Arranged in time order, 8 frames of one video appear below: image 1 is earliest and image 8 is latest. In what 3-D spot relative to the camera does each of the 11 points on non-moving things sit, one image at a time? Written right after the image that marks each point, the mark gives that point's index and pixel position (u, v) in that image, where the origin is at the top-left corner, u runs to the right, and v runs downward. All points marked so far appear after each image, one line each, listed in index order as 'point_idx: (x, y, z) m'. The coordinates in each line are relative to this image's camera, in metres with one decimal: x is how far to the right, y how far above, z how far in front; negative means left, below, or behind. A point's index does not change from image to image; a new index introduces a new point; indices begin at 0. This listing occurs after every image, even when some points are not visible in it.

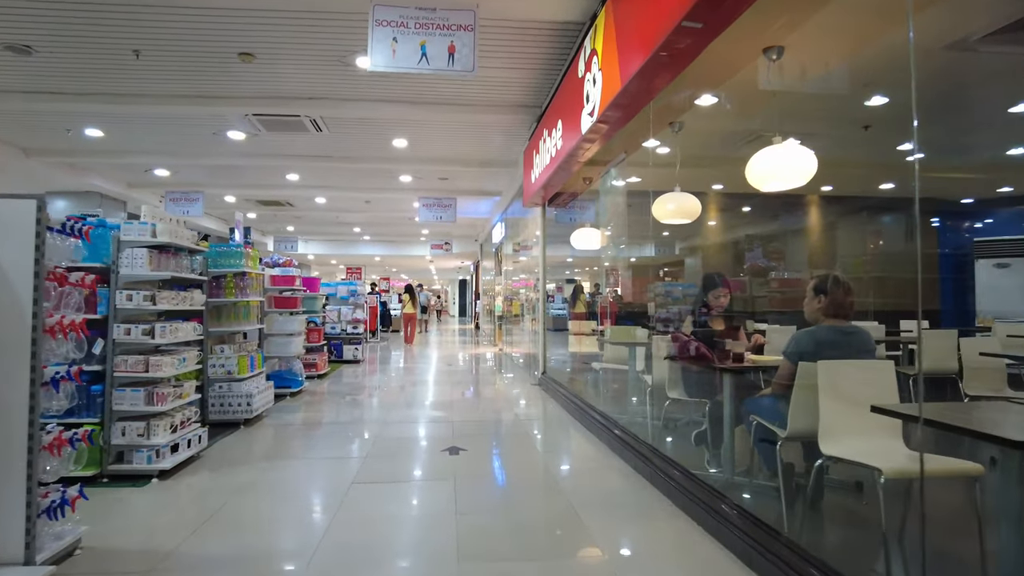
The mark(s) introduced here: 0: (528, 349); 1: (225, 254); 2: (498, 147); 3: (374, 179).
0: (+0.2, -0.8, +9.2) m
1: (-1.9, +0.2, +4.4) m
2: (-0.2, +1.5, +7.4) m
3: (-1.8, +1.5, +9.2) m
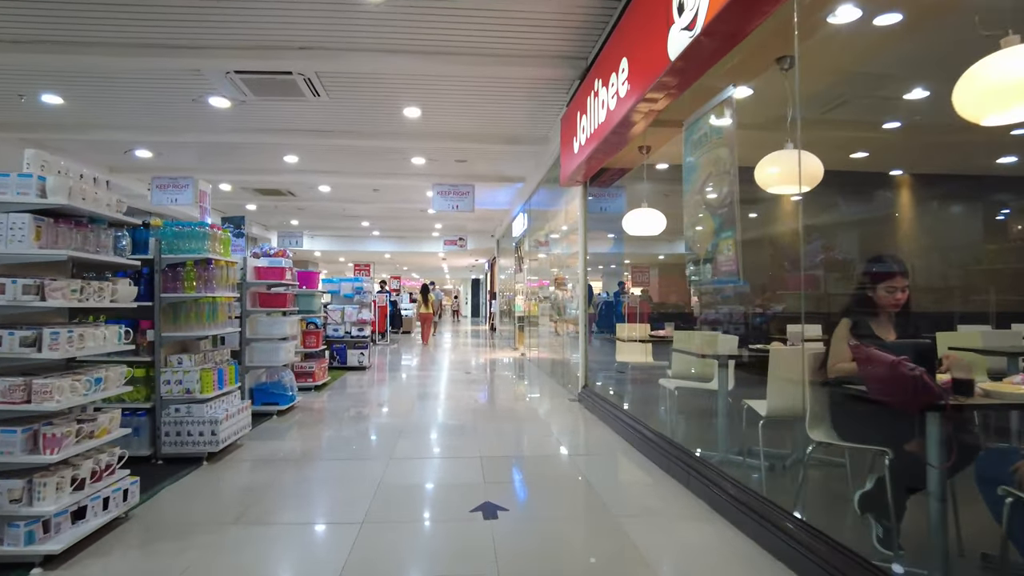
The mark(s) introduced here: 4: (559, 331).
0: (+0.5, -0.8, +8.1) m
1: (-1.6, +0.3, +3.4) m
2: (+0.1, +1.6, +6.3) m
3: (-1.5, +1.5, +8.2) m
4: (+0.5, -0.5, +7.8) m
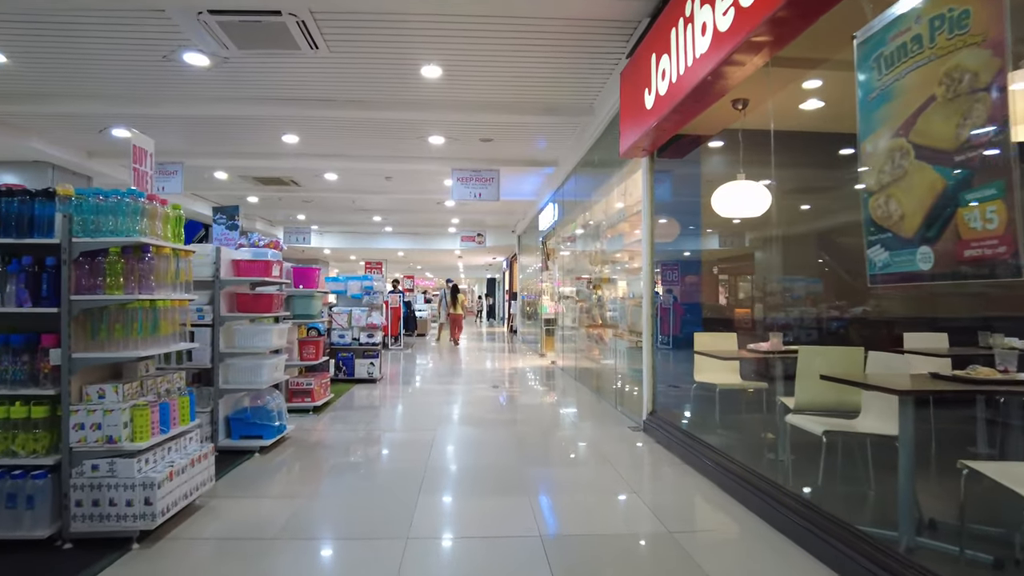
0: (+0.8, -0.8, +7.0) m
1: (-1.4, +0.3, +2.3) m
2: (+0.4, +1.6, +5.2) m
3: (-1.2, +1.5, +7.1) m
4: (+0.9, -0.5, +6.7) m
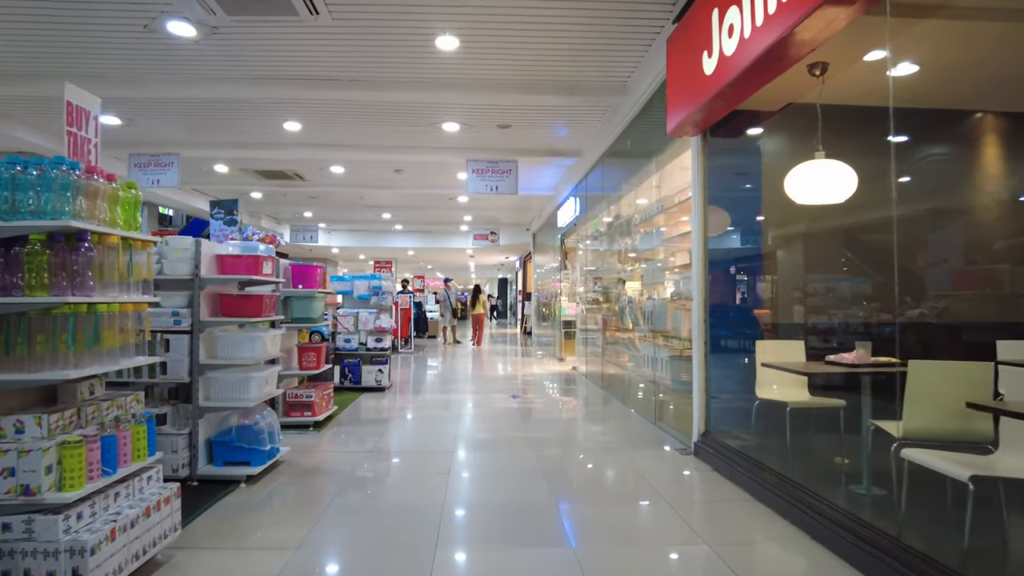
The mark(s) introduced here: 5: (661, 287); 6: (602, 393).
0: (+1.0, -0.8, +6.4) m
1: (-1.2, +0.3, +1.8) m
2: (+0.6, +1.6, +4.6) m
3: (-1.0, +1.5, +6.5) m
4: (+1.0, -0.5, +6.1) m
5: (+1.1, 0.0, +5.0) m
6: (+0.9, -1.1, +7.1) m
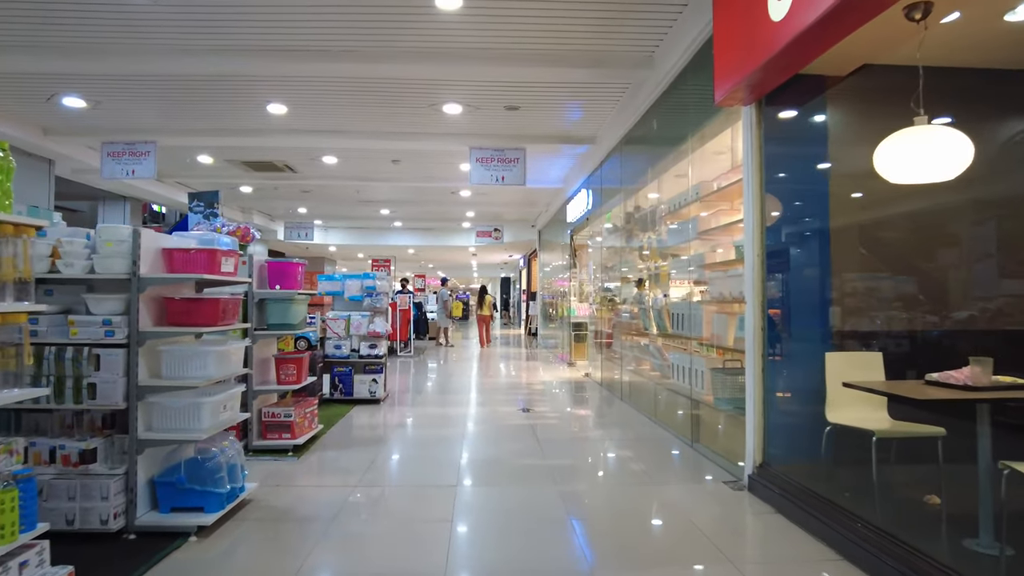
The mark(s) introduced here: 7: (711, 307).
0: (+1.1, -0.8, +5.8) m
1: (-1.2, +0.3, +1.1) m
2: (+0.7, +1.6, +4.0) m
3: (-0.9, +1.5, +5.9) m
4: (+1.1, -0.5, +5.5) m
5: (+1.2, 0.0, +4.4) m
6: (+1.0, -1.1, +6.5) m
7: (+1.2, -0.1, +4.1) m
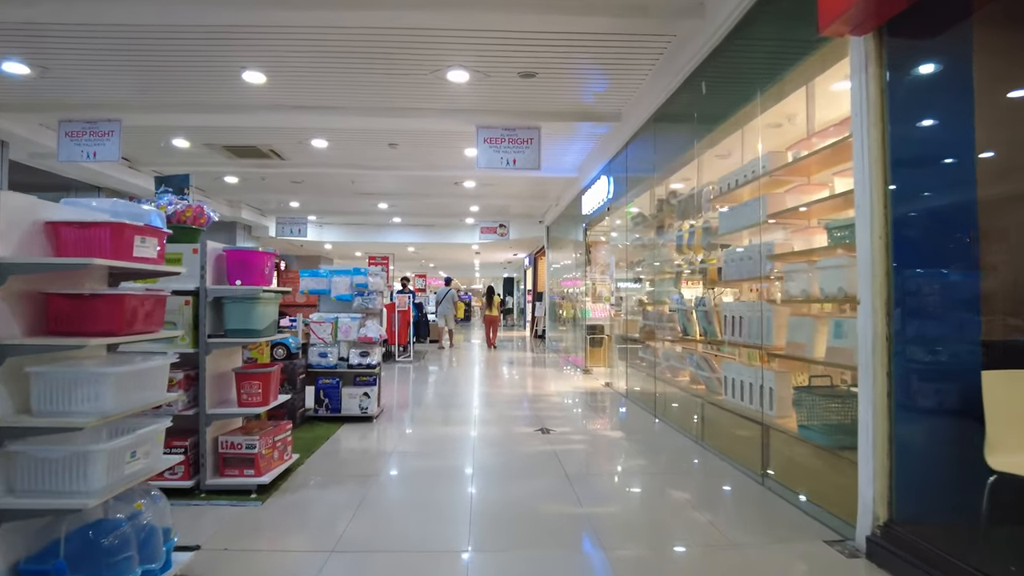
0: (+1.2, -0.8, +4.9) m
1: (-1.1, +0.3, +0.3) m
2: (+0.8, +1.6, +3.2) m
3: (-0.8, +1.5, +5.1) m
4: (+1.2, -0.5, +4.7) m
5: (+1.3, 0.0, +3.6) m
6: (+1.1, -1.1, +5.6) m
7: (+1.3, -0.1, +3.3) m
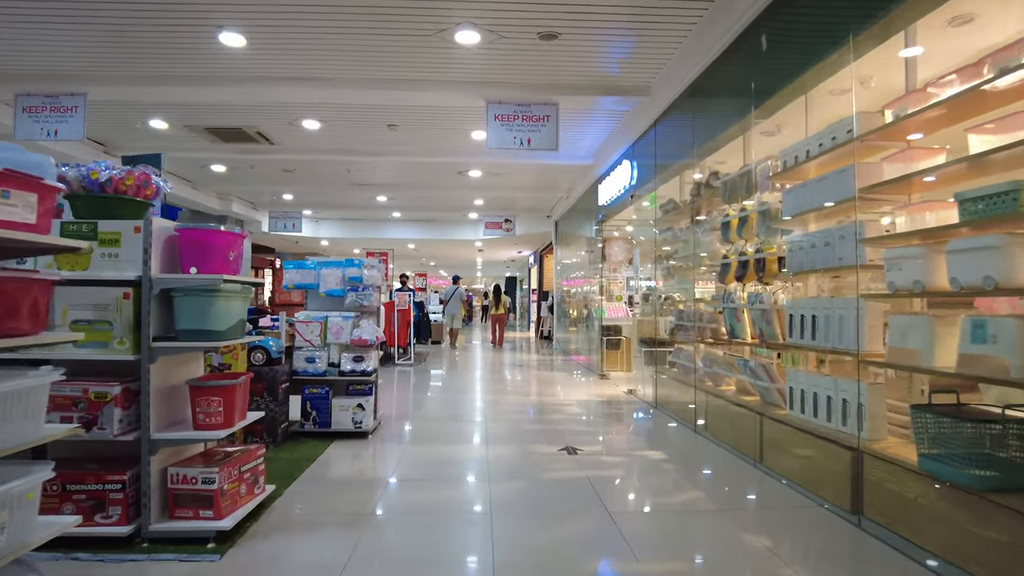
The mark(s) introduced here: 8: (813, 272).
0: (+1.3, -0.7, +4.3) m
1: (-1.0, +0.3, -0.4) m
2: (+0.9, +1.6, +2.5) m
3: (-0.7, +1.6, +4.4) m
4: (+1.3, -0.4, +4.0) m
5: (+1.4, +0.1, +2.9) m
6: (+1.2, -1.0, +5.0) m
7: (+1.4, -0.1, +2.6) m
8: (+1.4, +0.1, +3.3) m
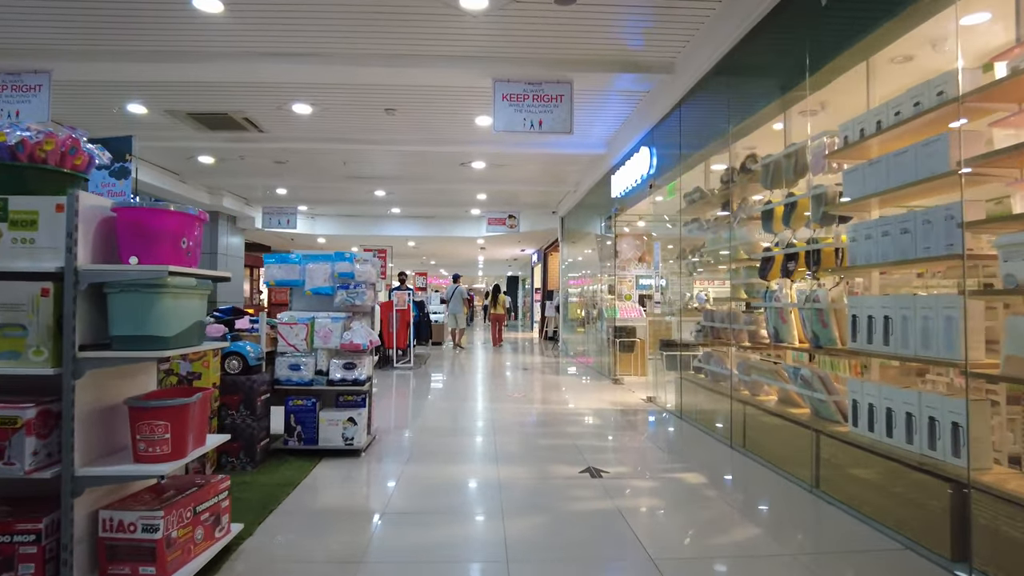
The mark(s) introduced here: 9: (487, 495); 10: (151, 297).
0: (+1.4, -0.7, +3.8) m
1: (-0.9, +0.3, -0.9) m
2: (+1.0, +1.6, +2.0) m
3: (-0.6, +1.6, +3.9) m
4: (+1.4, -0.4, +3.5) m
5: (+1.5, +0.1, +2.4) m
6: (+1.3, -1.0, +4.5) m
7: (+1.5, 0.0, +2.1) m
8: (+1.4, +0.1, +2.8) m
9: (-0.1, -0.9, +3.0) m
10: (-1.0, 0.0, +1.9) m
